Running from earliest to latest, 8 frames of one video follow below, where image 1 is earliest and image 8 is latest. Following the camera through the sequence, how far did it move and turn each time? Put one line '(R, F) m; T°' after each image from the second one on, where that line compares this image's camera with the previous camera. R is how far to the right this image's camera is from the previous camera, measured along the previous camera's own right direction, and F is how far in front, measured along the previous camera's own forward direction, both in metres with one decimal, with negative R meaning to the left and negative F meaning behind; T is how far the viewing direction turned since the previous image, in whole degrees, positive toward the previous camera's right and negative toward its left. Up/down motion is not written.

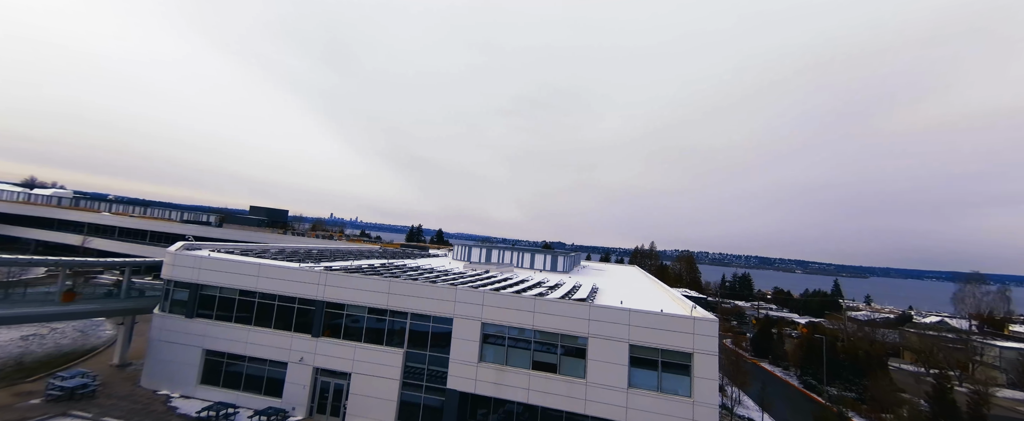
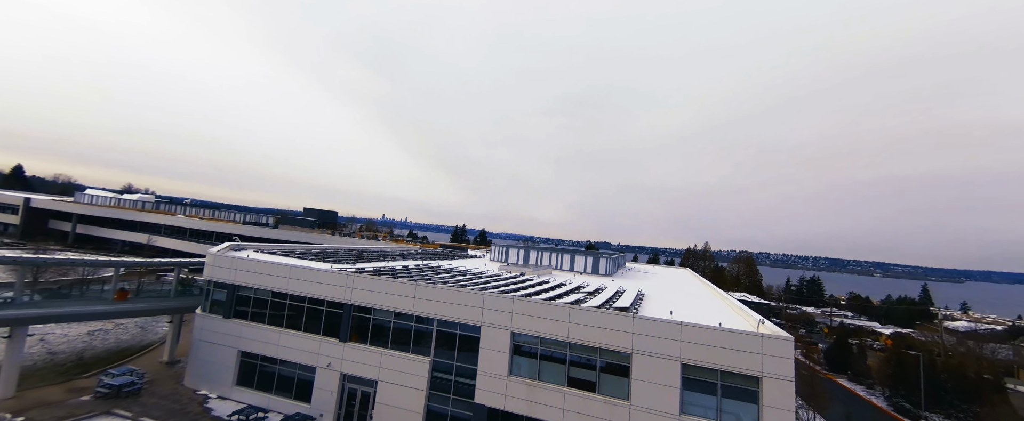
(+0.5, +1.3) m; -7°
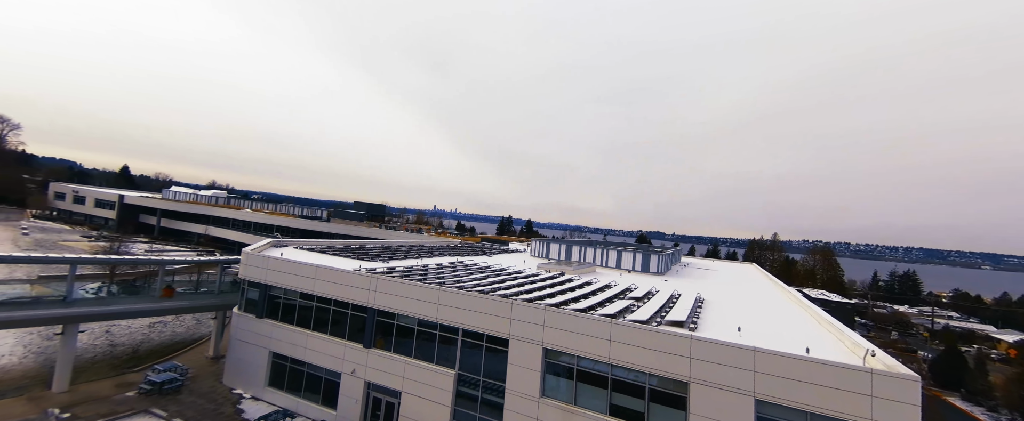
(+0.6, +1.7) m; -7°
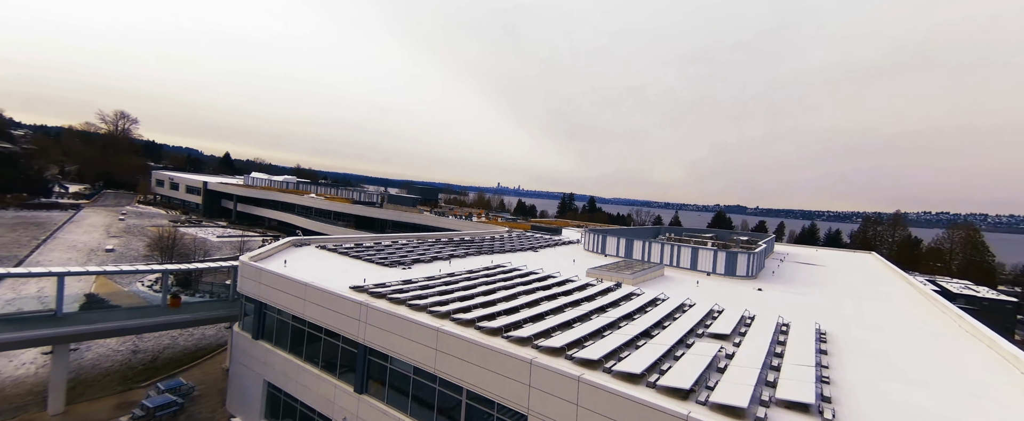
(+0.9, +4.0) m; -9°
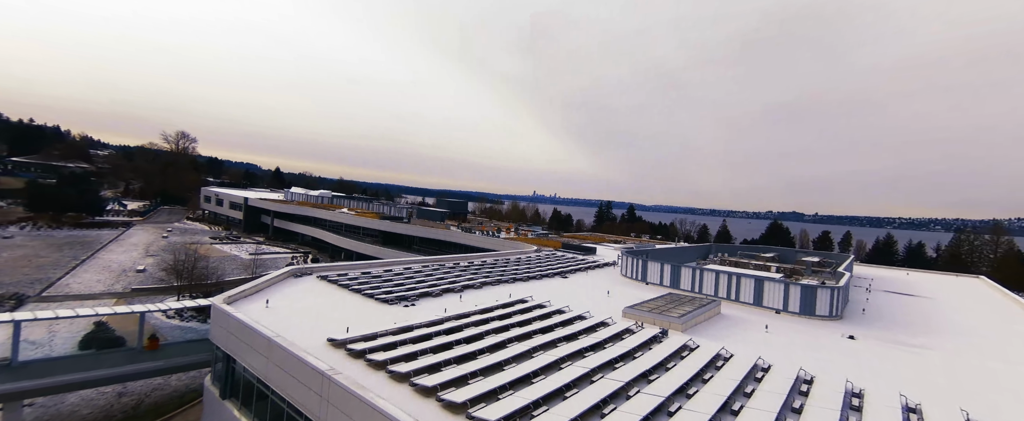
(+0.7, +2.8) m; -5°
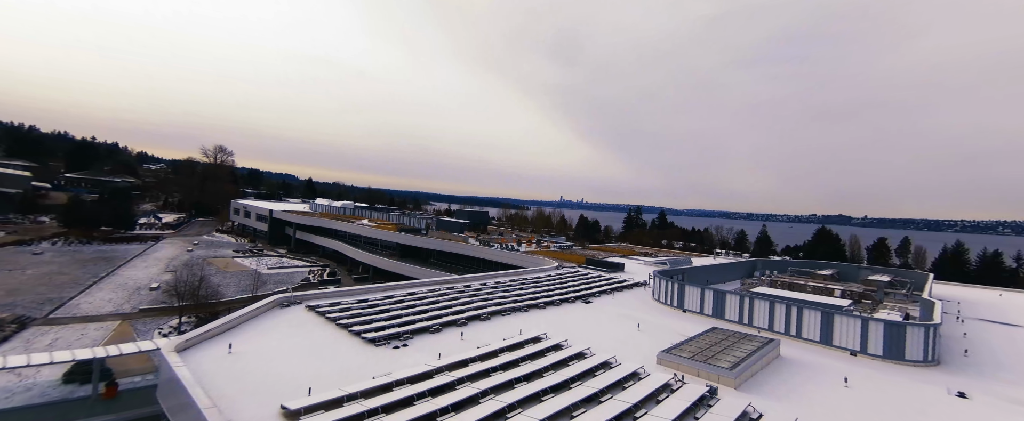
(+0.6, +2.5) m; -4°
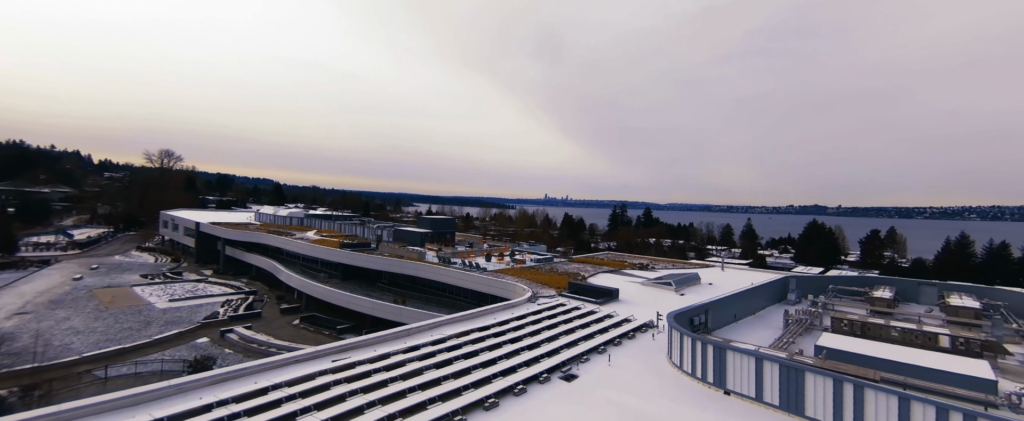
(+1.6, +8.0) m; +2°
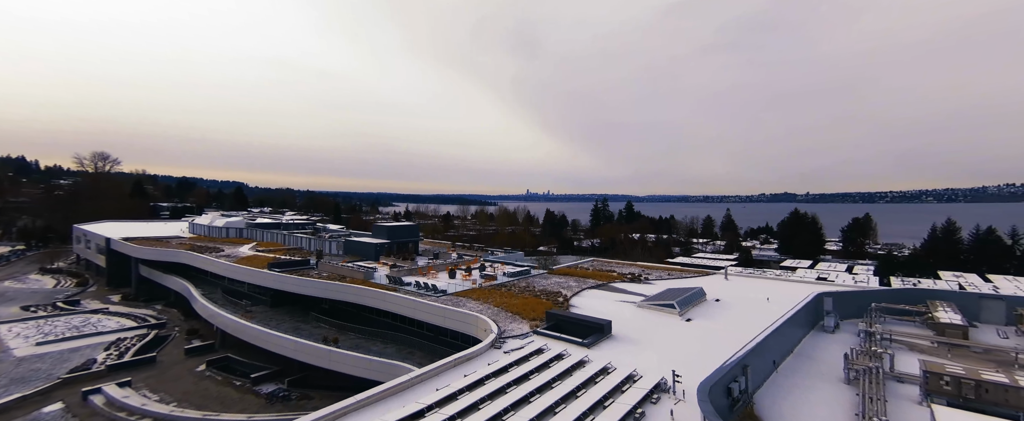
(+1.1, +6.1) m; +3°
